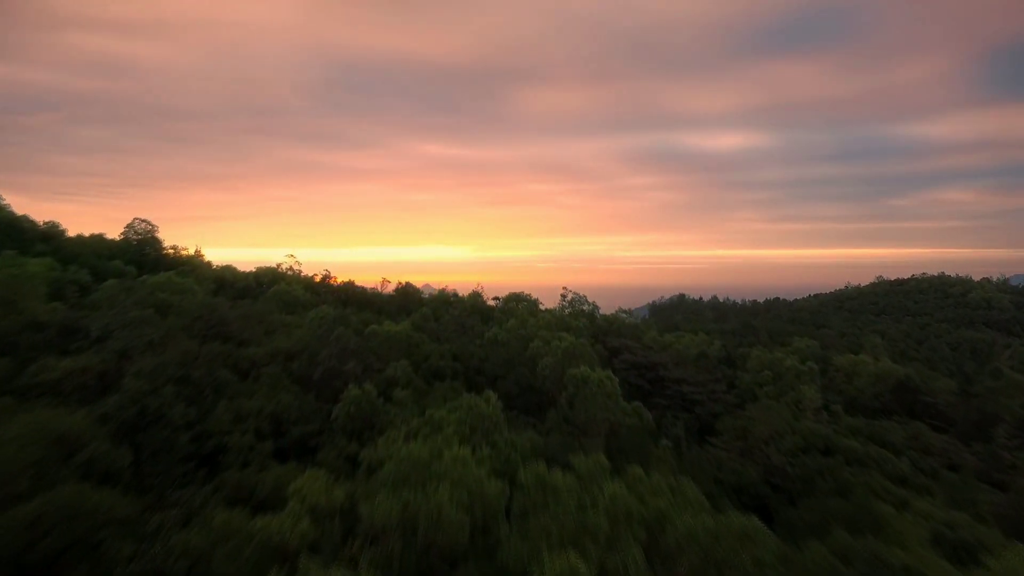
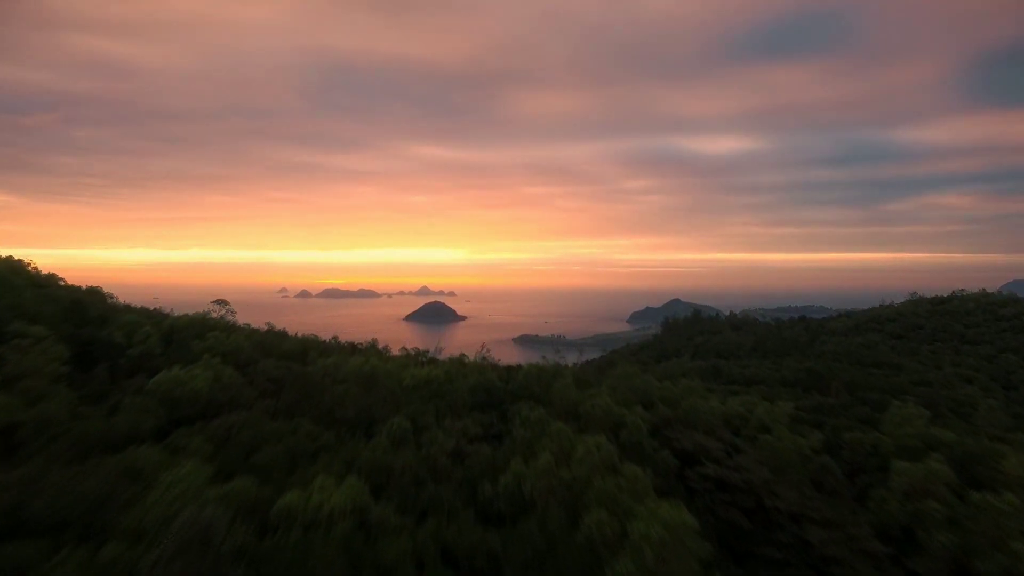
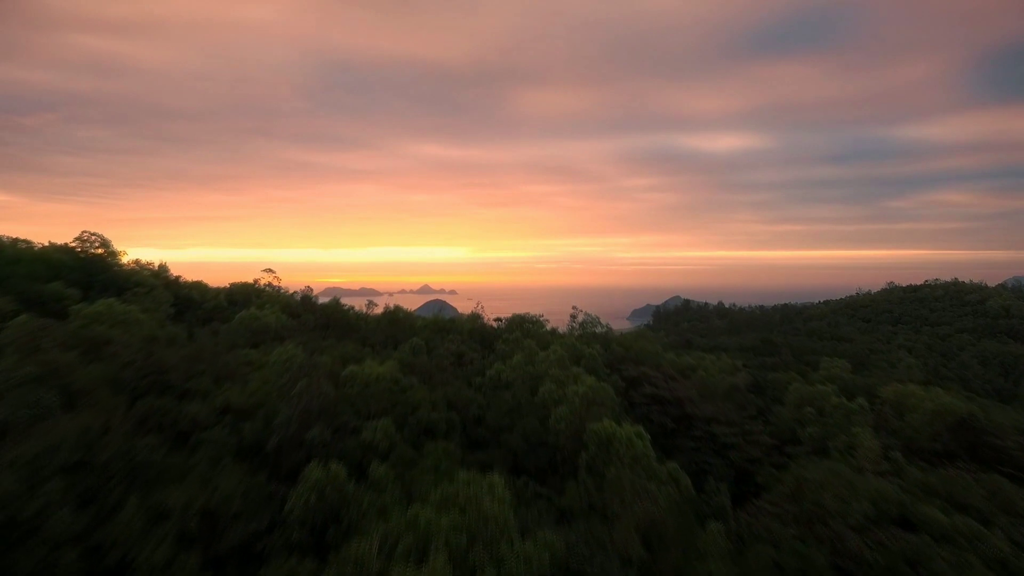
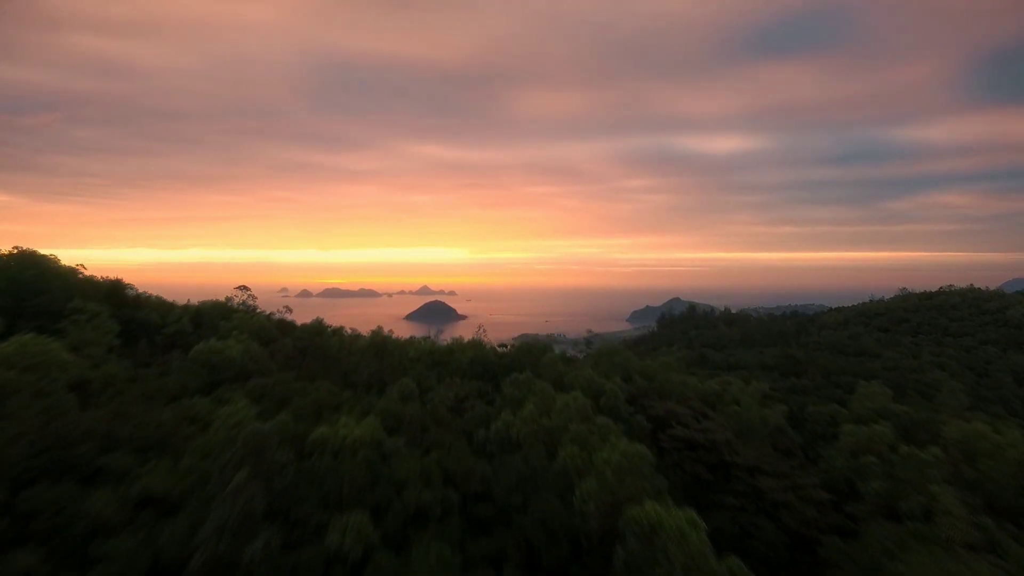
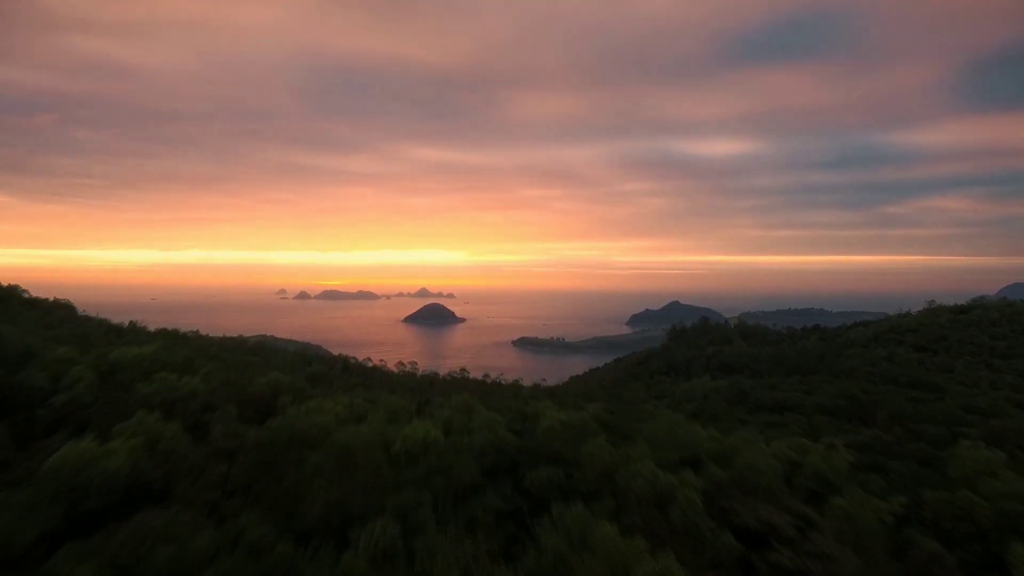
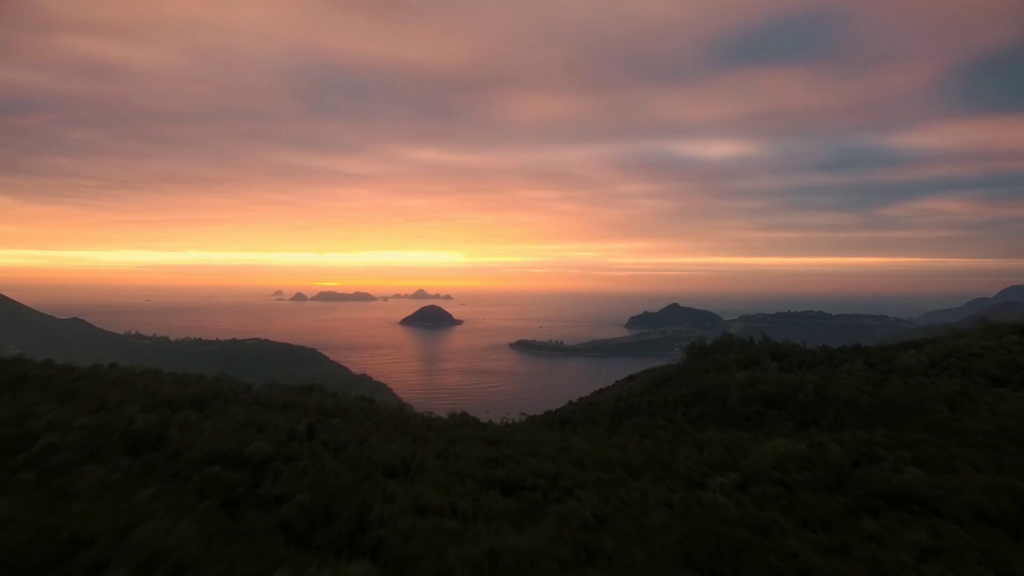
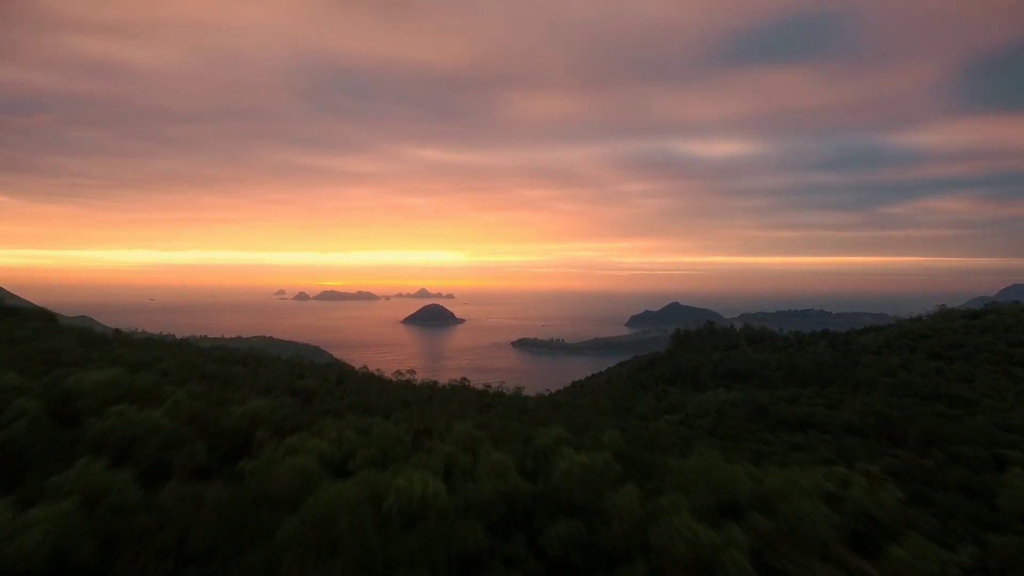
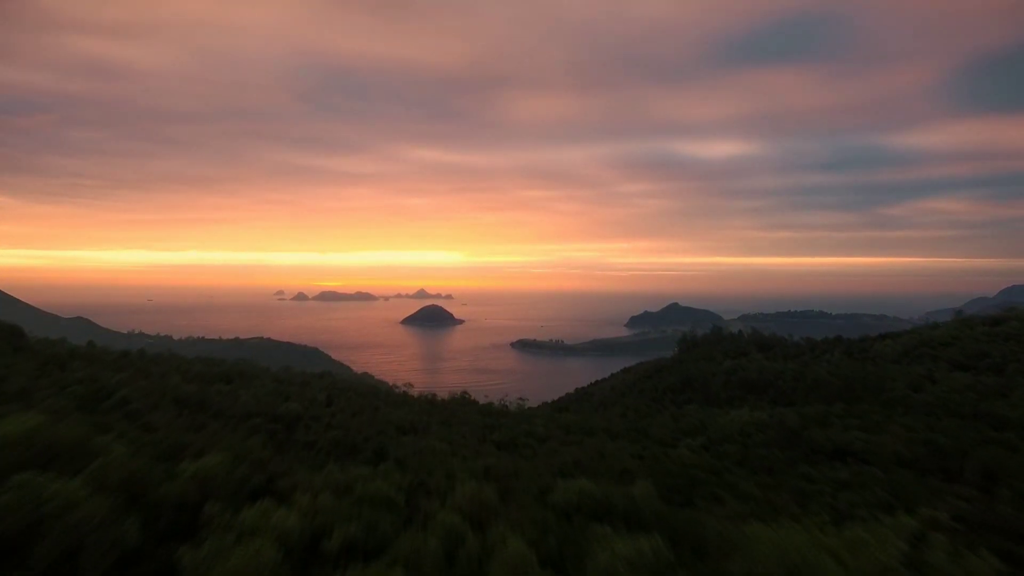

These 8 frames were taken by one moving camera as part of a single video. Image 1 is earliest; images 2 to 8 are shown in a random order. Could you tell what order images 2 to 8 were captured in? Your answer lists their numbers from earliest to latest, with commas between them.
3, 4, 2, 5, 7, 8, 6
